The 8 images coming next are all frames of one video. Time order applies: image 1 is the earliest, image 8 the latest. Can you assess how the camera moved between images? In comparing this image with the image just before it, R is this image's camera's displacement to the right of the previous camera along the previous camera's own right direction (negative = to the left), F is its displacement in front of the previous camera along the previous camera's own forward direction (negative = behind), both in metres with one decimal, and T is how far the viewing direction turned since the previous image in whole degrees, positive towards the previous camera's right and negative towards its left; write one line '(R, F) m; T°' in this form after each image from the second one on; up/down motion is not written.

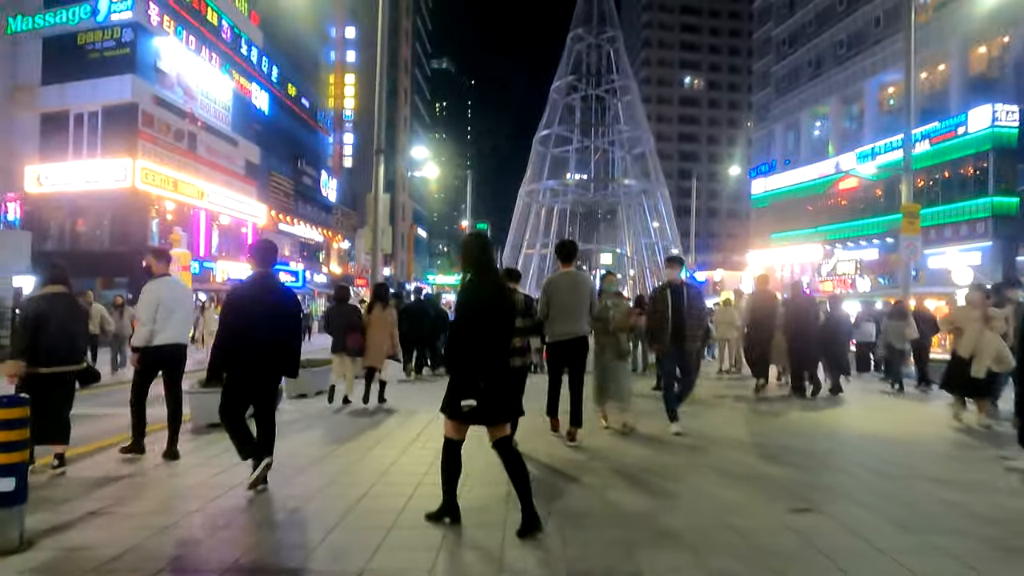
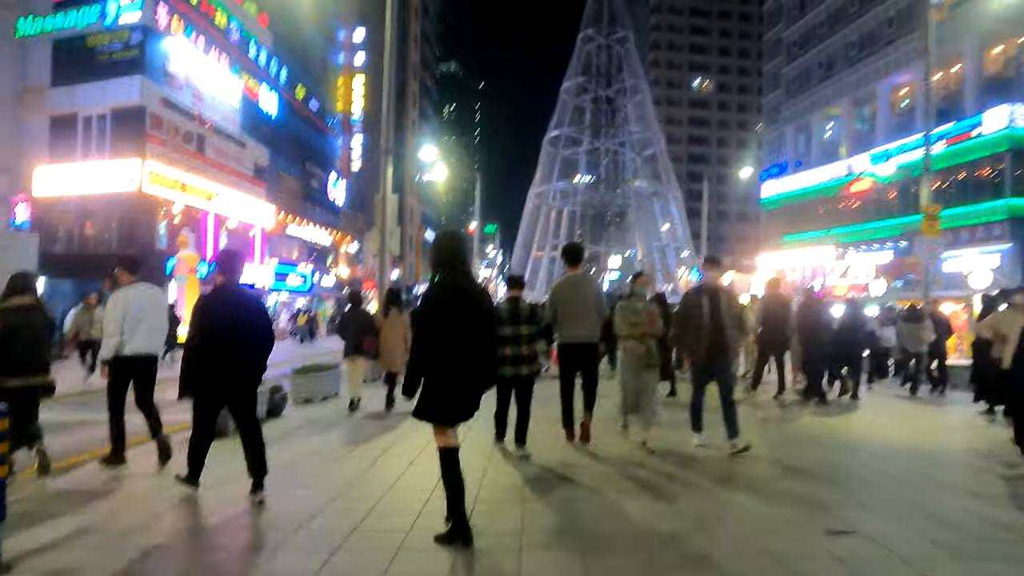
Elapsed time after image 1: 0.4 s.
(0.0, +0.3) m; -1°
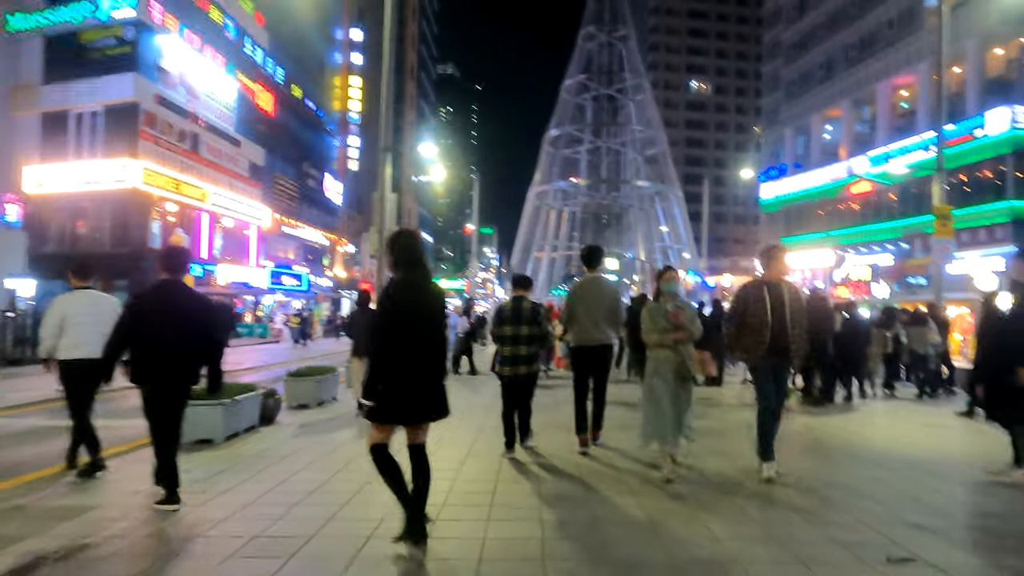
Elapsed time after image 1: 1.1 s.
(-0.1, +0.5) m; 0°
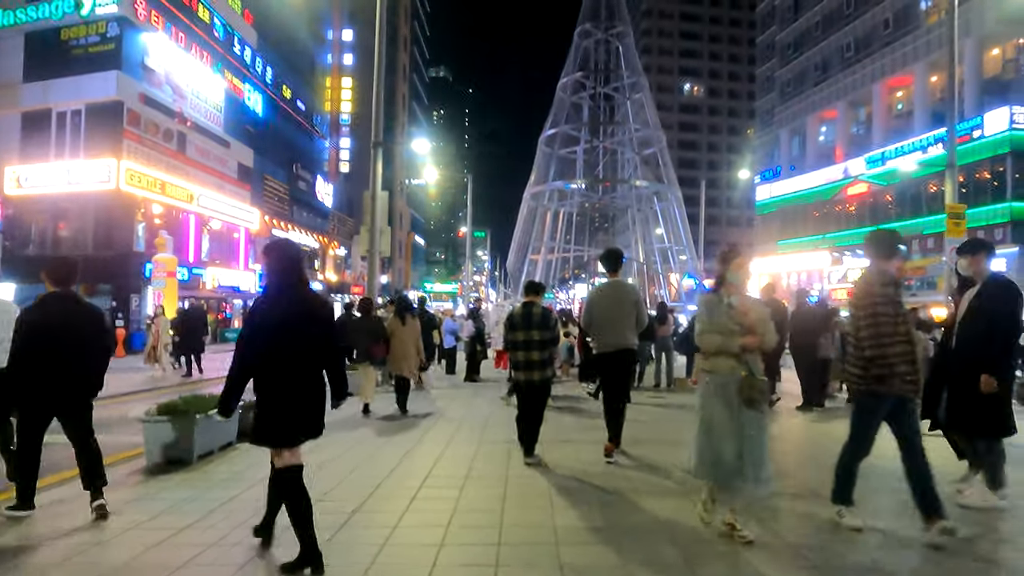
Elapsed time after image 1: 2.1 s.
(-0.1, +0.7) m; +1°
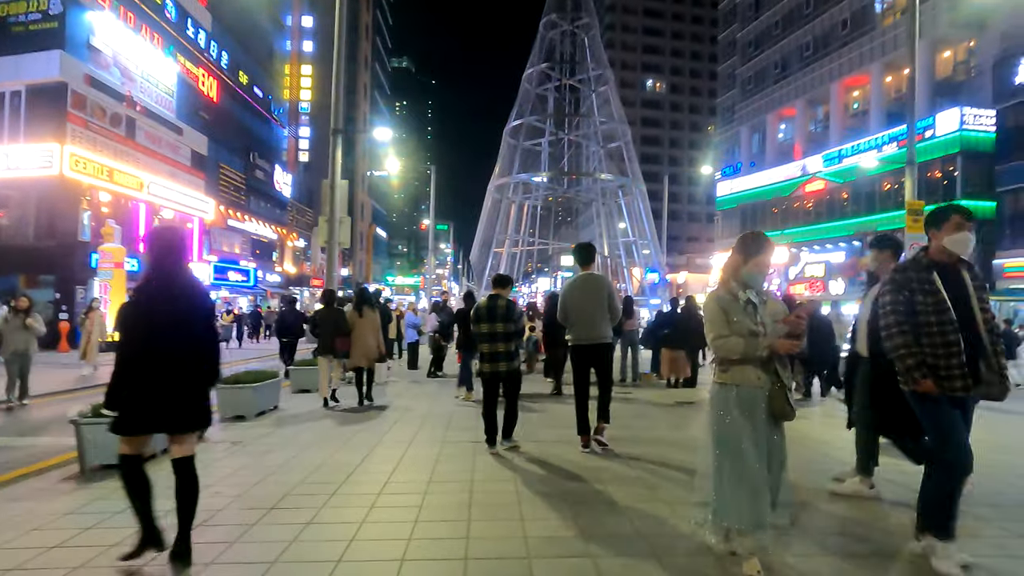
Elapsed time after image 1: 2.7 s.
(0.0, +0.3) m; +3°
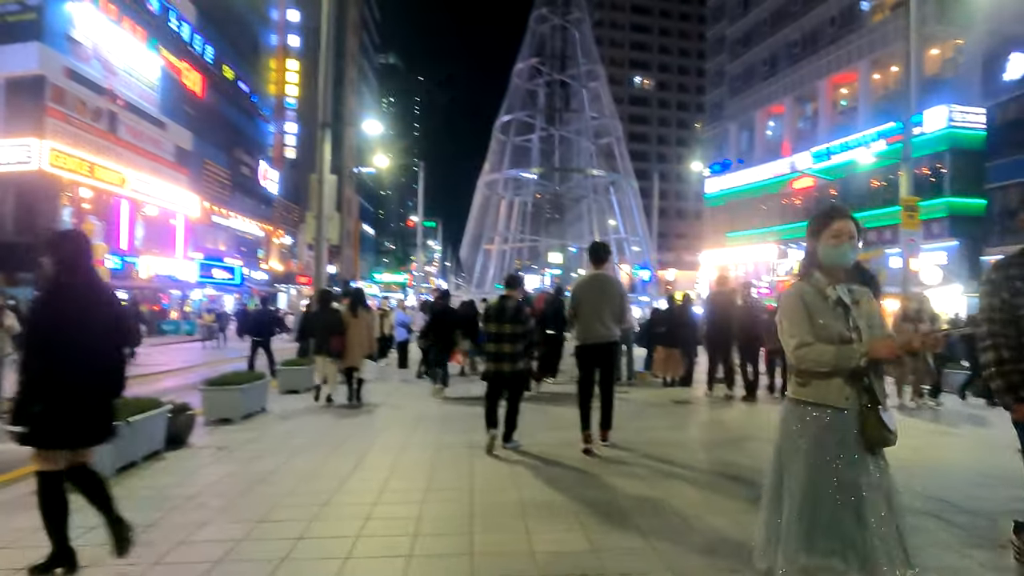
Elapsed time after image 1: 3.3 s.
(-0.1, +0.3) m; +1°
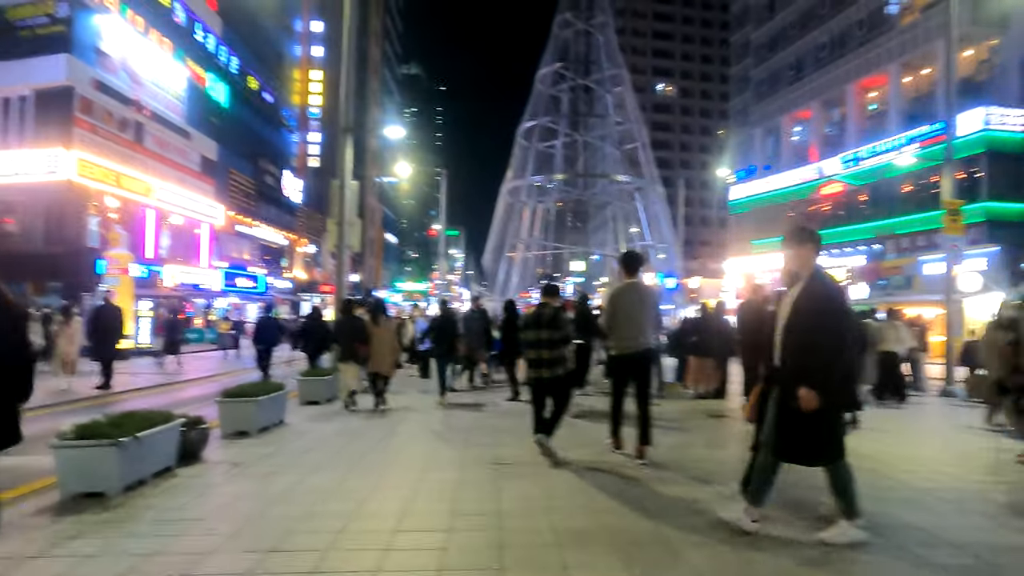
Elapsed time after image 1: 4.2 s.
(-0.1, +0.4) m; -2°
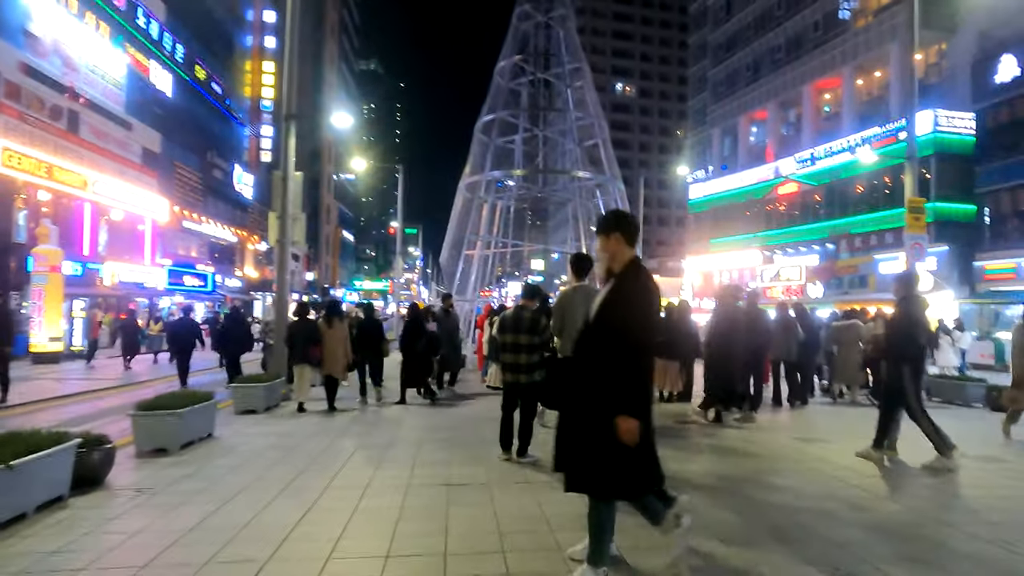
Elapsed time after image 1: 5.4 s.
(+0.1, +0.7) m; +3°
